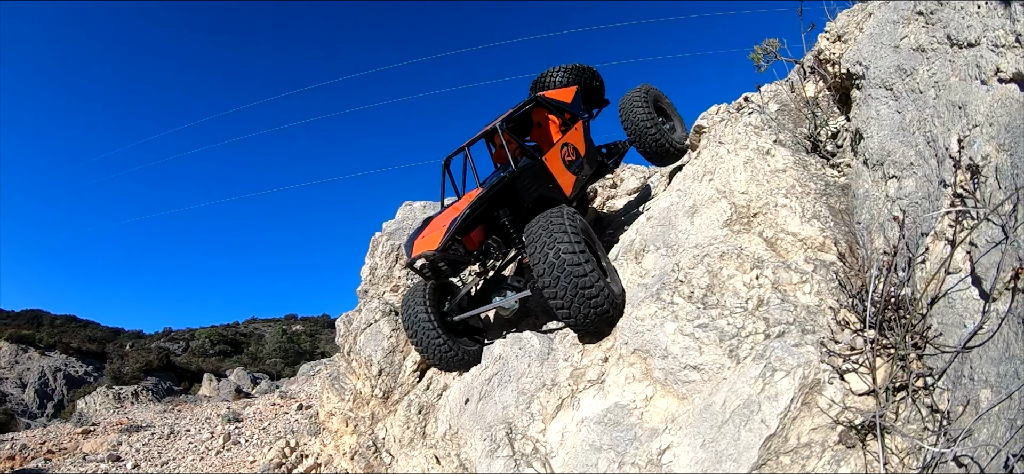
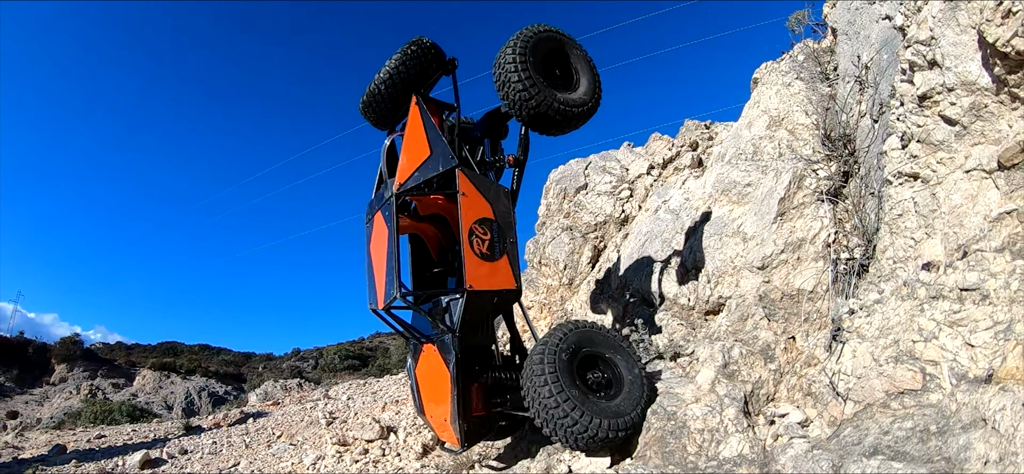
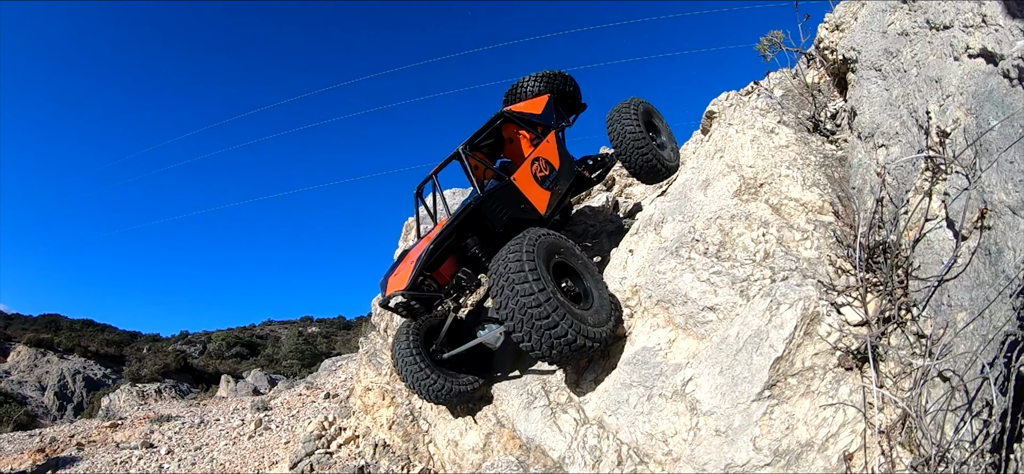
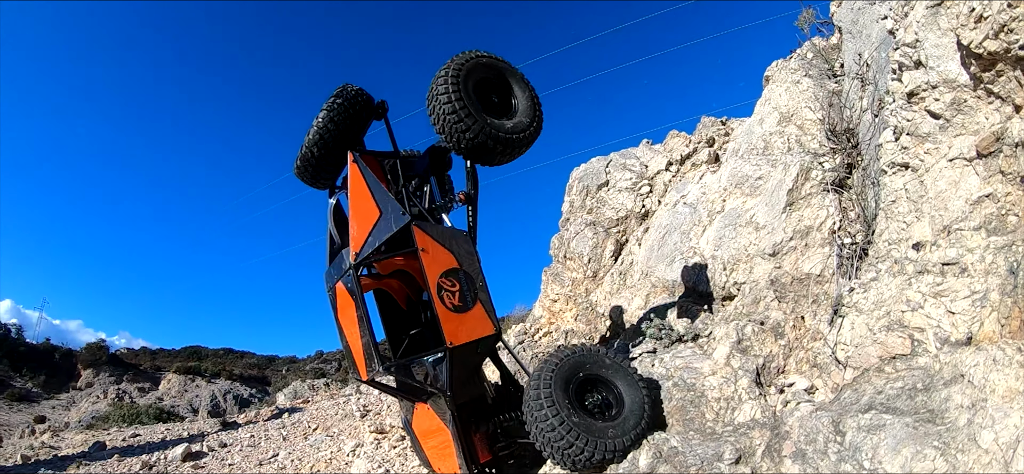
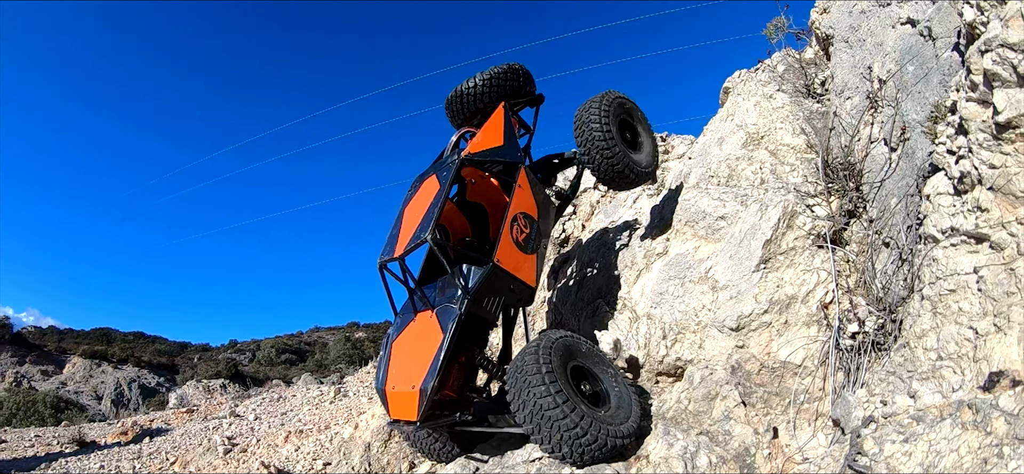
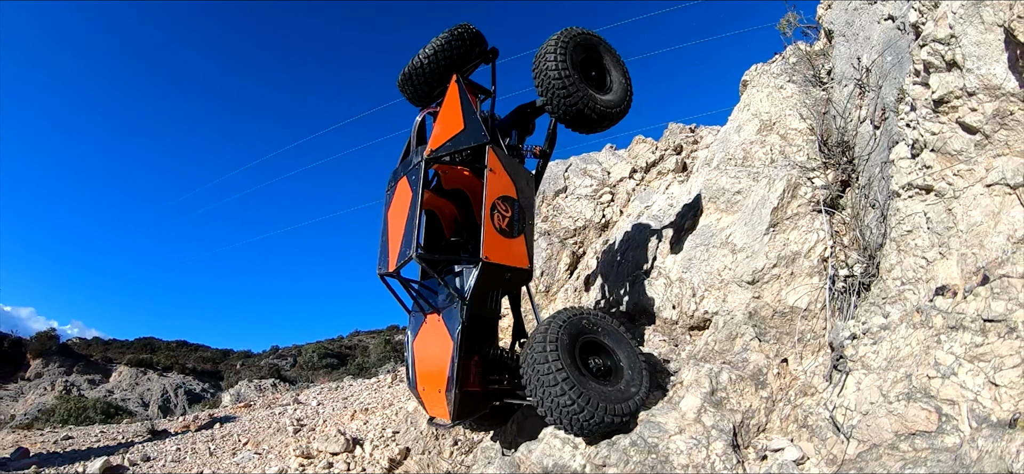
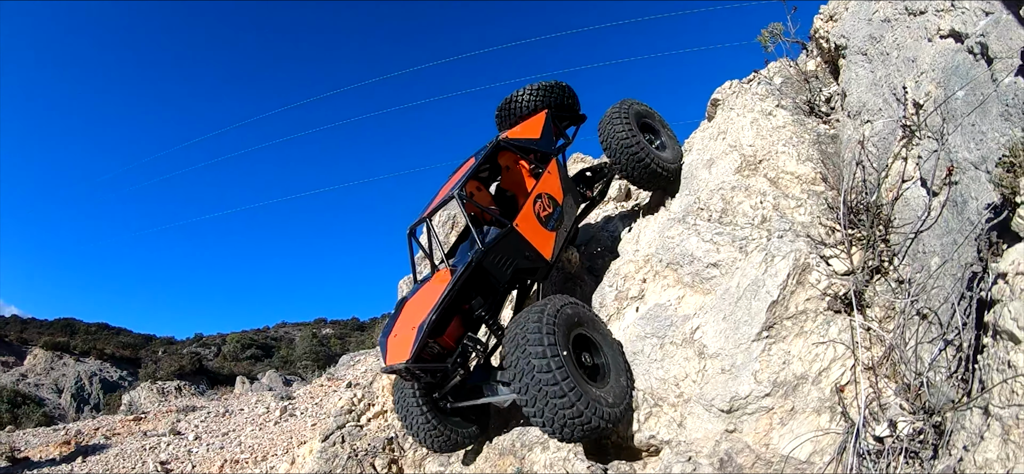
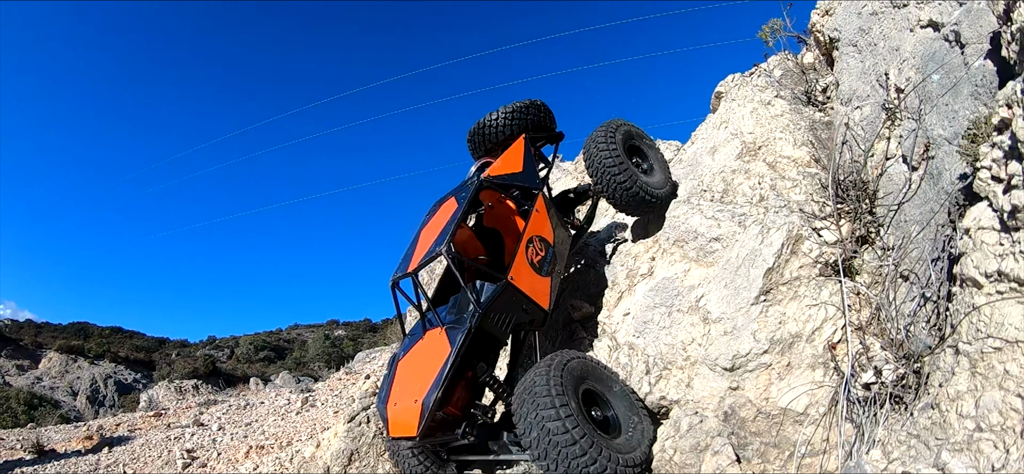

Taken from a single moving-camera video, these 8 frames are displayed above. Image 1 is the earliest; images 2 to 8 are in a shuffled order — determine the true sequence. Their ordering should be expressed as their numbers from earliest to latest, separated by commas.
3, 7, 8, 5, 6, 2, 4
